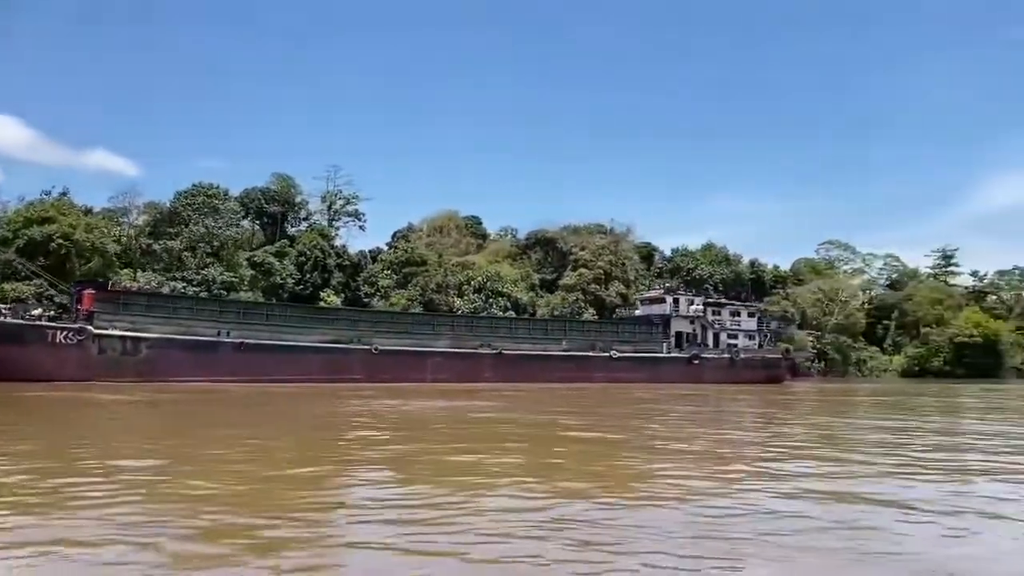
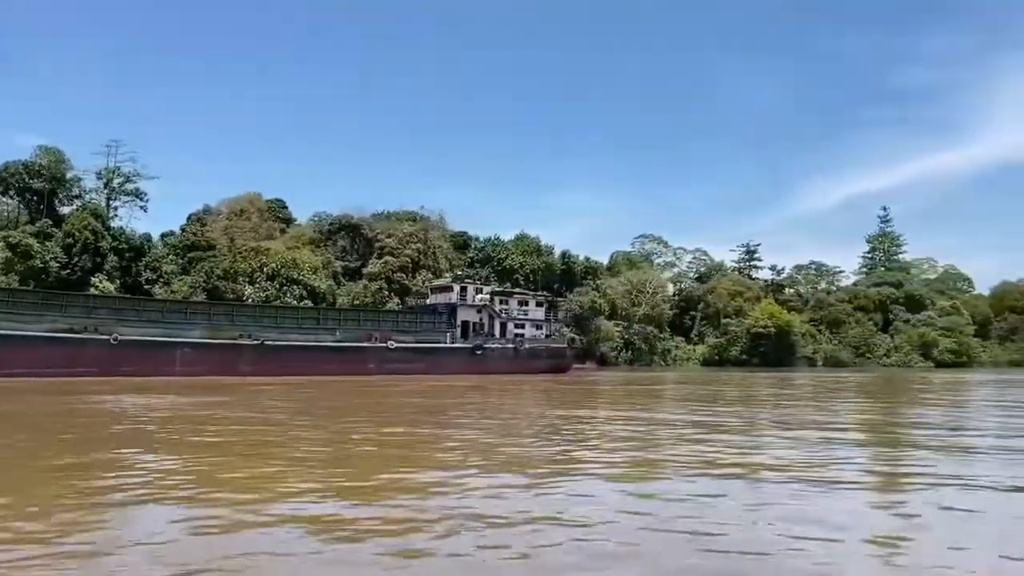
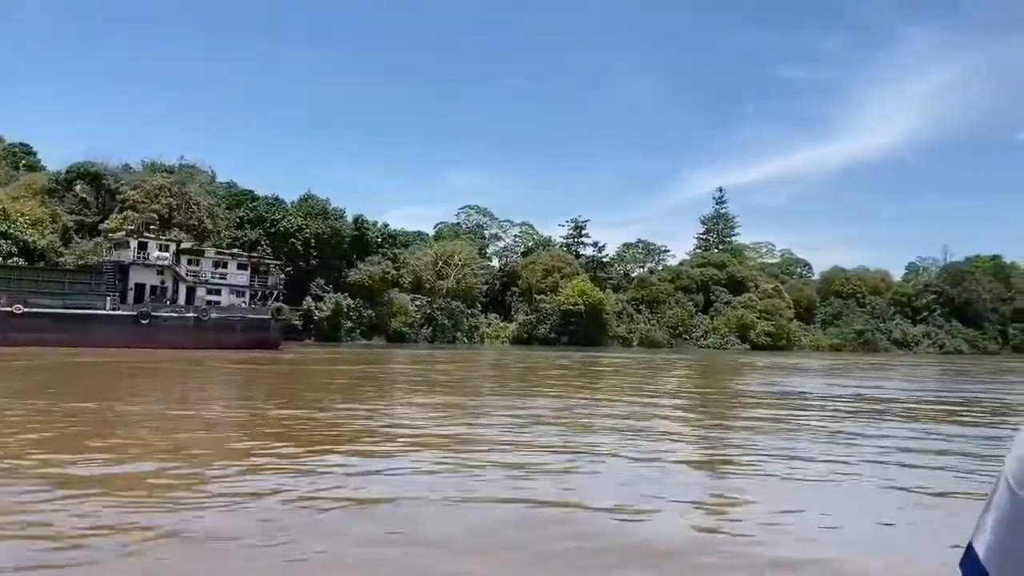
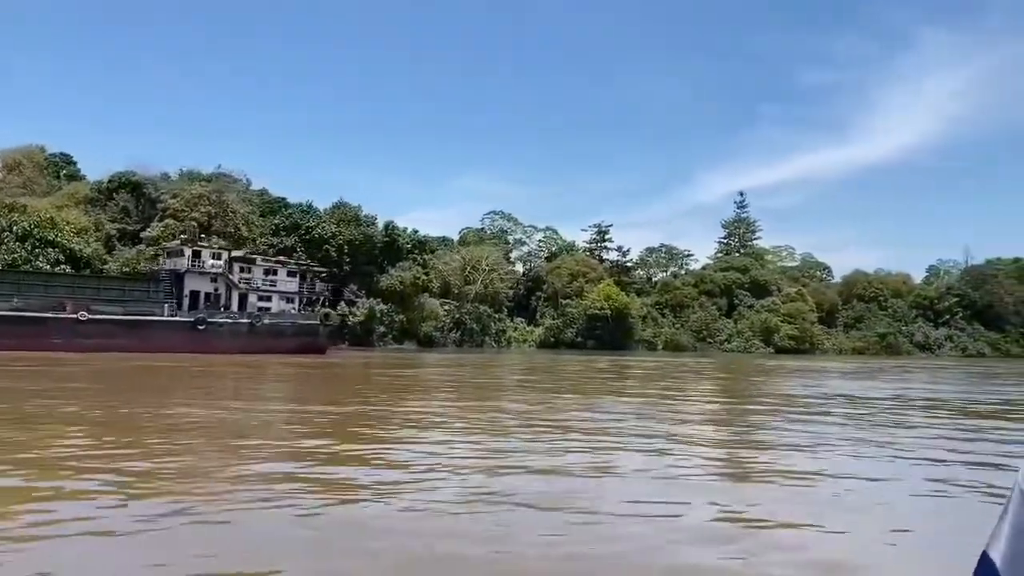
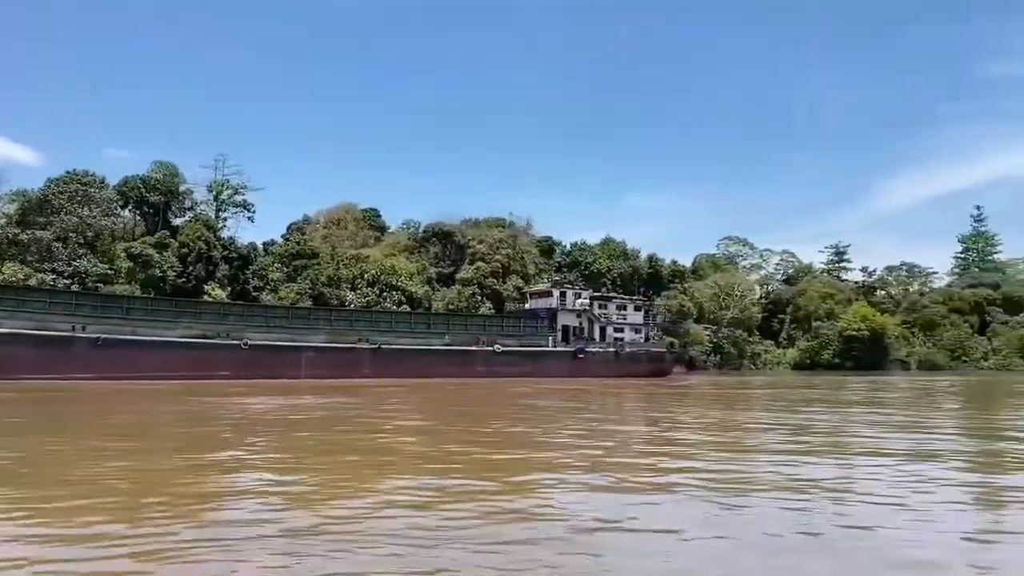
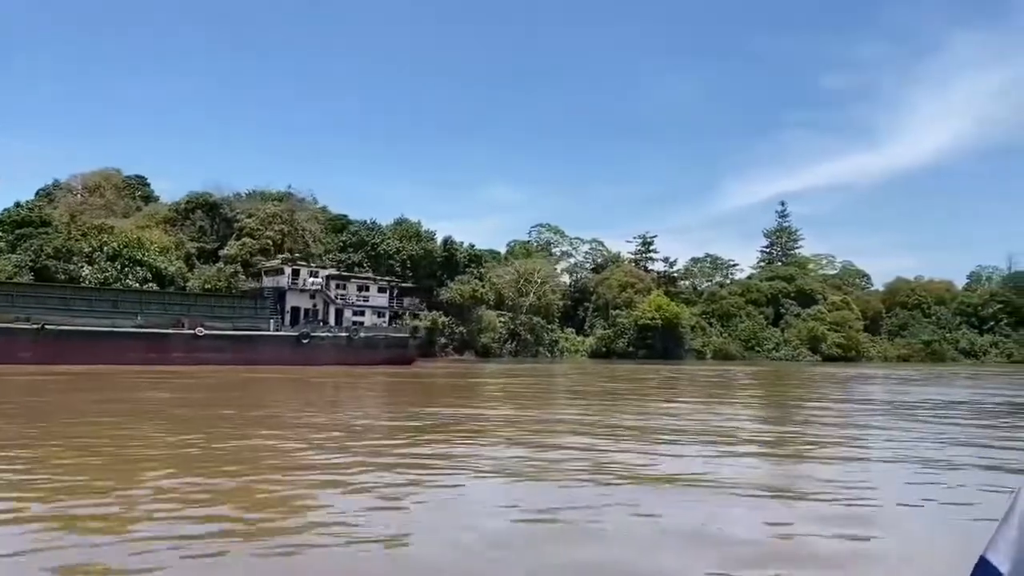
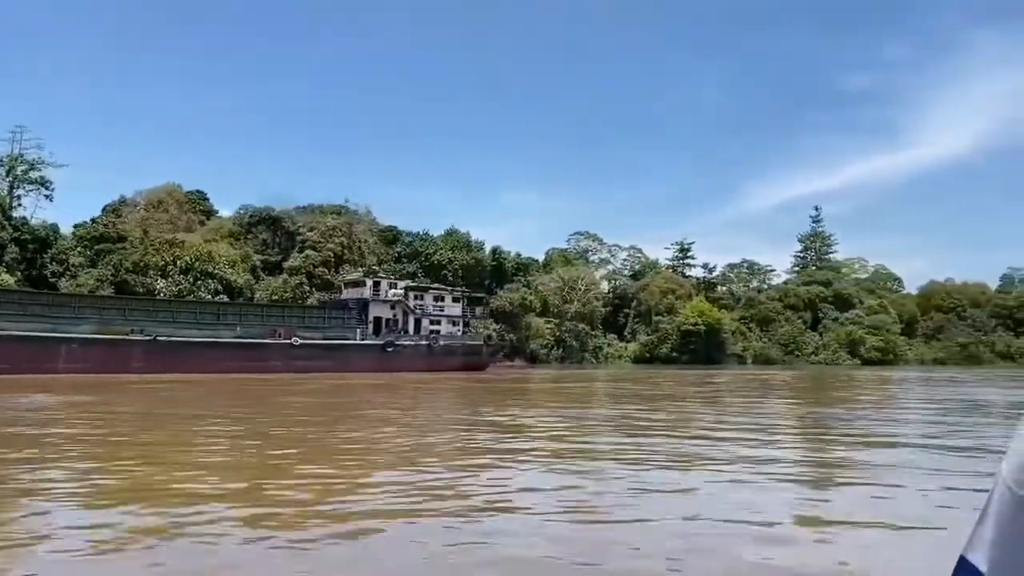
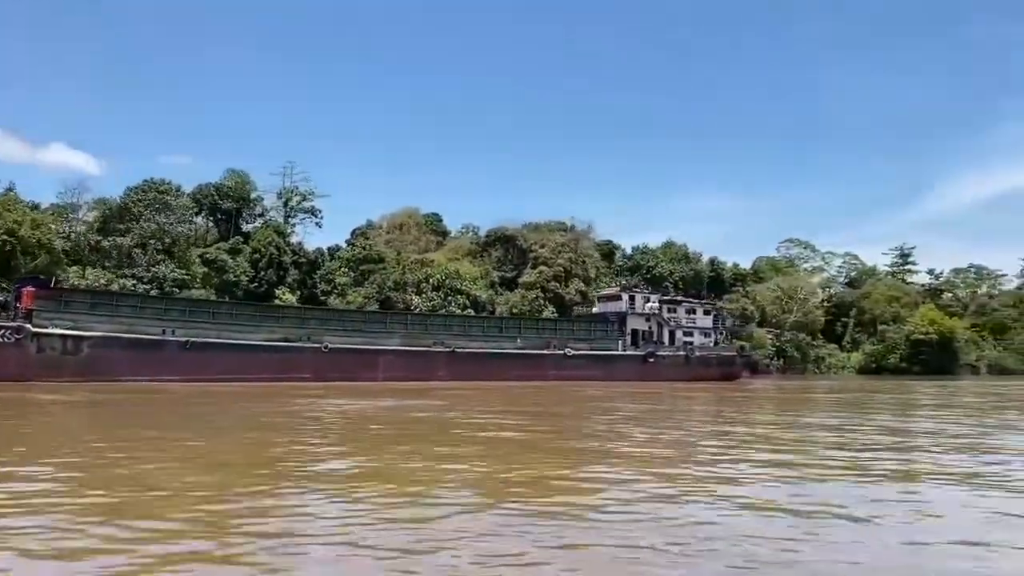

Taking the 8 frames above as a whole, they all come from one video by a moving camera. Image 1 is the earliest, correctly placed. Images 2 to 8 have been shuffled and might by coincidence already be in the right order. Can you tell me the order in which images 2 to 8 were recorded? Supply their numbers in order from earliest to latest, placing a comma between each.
8, 5, 2, 7, 6, 4, 3
